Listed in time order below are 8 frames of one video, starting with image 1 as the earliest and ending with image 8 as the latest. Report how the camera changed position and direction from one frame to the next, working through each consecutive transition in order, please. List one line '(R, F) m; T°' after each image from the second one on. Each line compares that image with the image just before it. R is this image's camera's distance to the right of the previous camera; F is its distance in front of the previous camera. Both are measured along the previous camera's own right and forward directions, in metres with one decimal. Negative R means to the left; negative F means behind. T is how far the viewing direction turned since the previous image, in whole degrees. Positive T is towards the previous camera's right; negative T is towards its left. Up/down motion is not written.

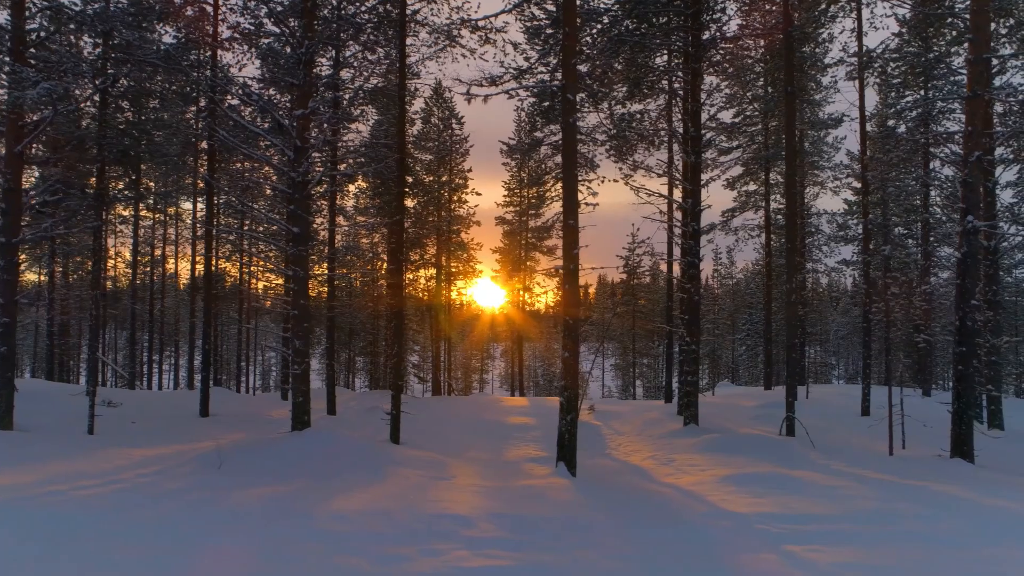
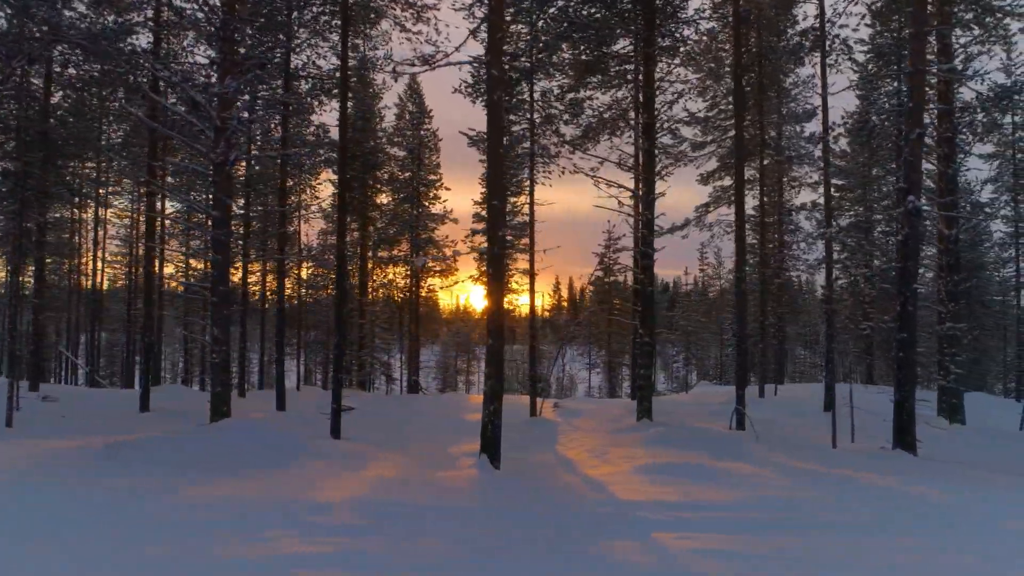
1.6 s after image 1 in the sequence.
(+0.5, -0.9) m; 0°
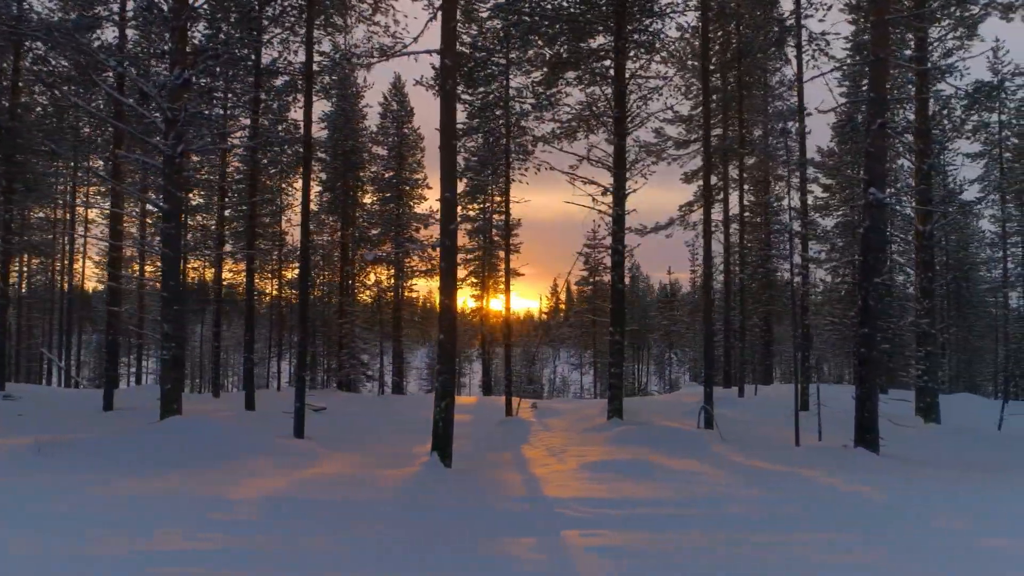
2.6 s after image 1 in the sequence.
(+0.4, +0.1) m; 0°
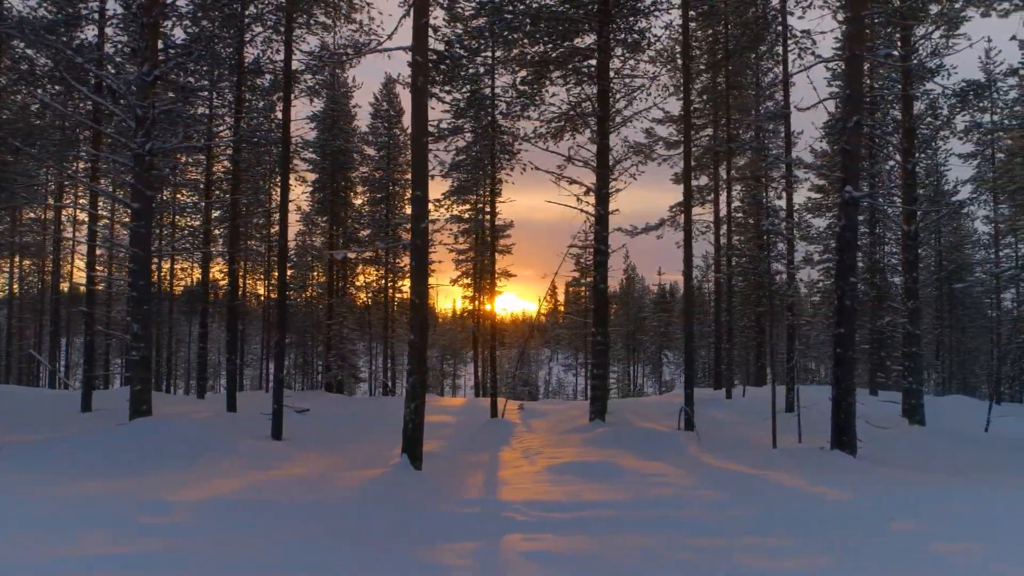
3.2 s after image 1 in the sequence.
(+0.3, +0.1) m; 0°
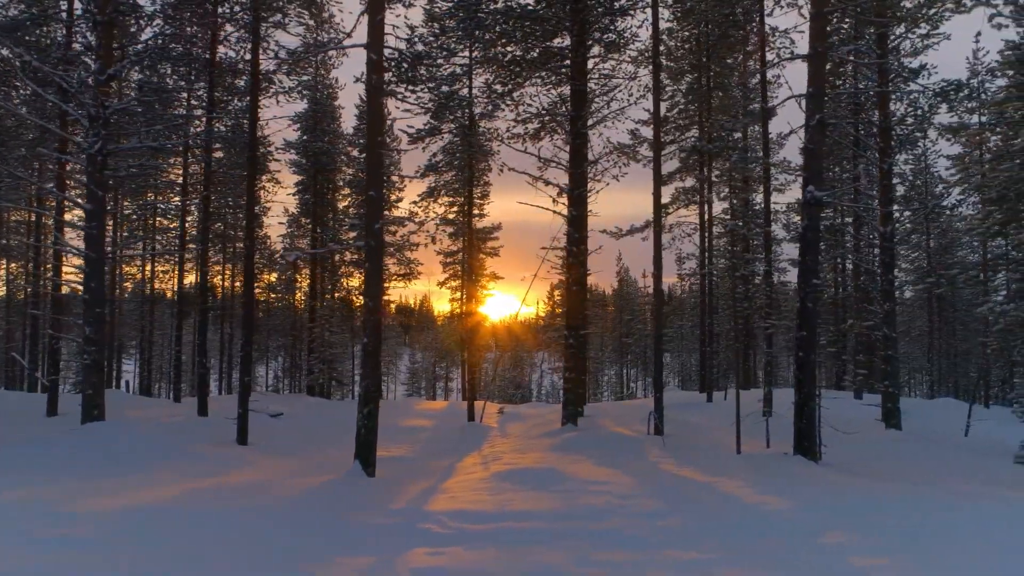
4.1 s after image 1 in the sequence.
(+0.4, +0.1) m; 0°
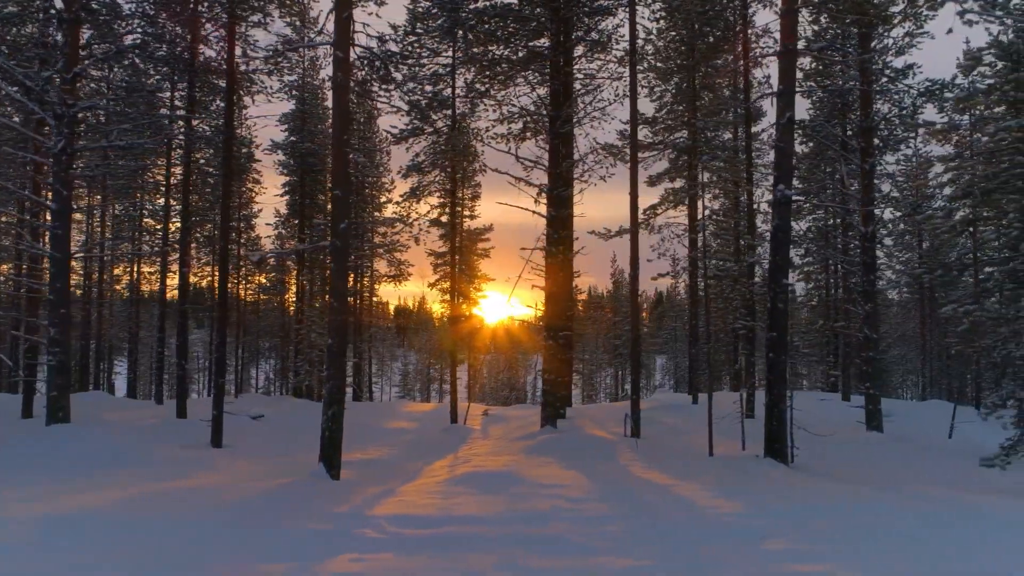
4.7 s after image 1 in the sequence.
(+0.3, +0.1) m; 0°
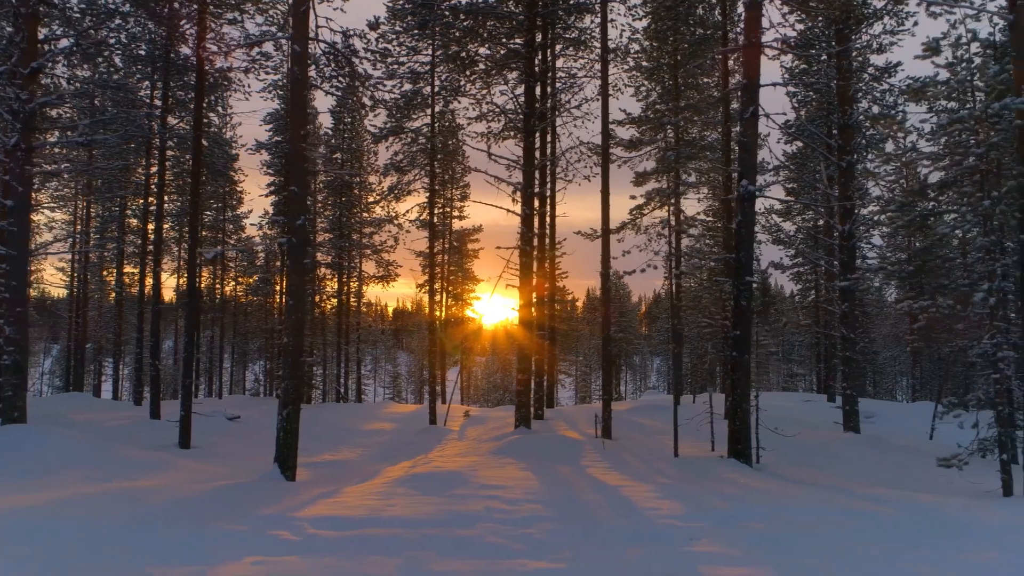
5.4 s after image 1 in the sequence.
(+0.3, +0.1) m; 0°
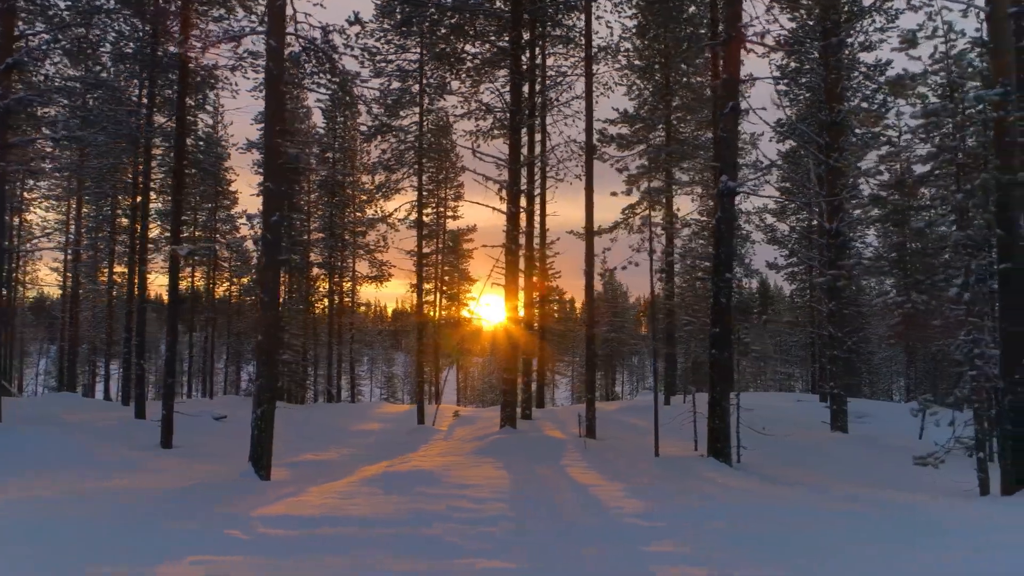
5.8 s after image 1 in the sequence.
(+0.2, +0.1) m; 0°
